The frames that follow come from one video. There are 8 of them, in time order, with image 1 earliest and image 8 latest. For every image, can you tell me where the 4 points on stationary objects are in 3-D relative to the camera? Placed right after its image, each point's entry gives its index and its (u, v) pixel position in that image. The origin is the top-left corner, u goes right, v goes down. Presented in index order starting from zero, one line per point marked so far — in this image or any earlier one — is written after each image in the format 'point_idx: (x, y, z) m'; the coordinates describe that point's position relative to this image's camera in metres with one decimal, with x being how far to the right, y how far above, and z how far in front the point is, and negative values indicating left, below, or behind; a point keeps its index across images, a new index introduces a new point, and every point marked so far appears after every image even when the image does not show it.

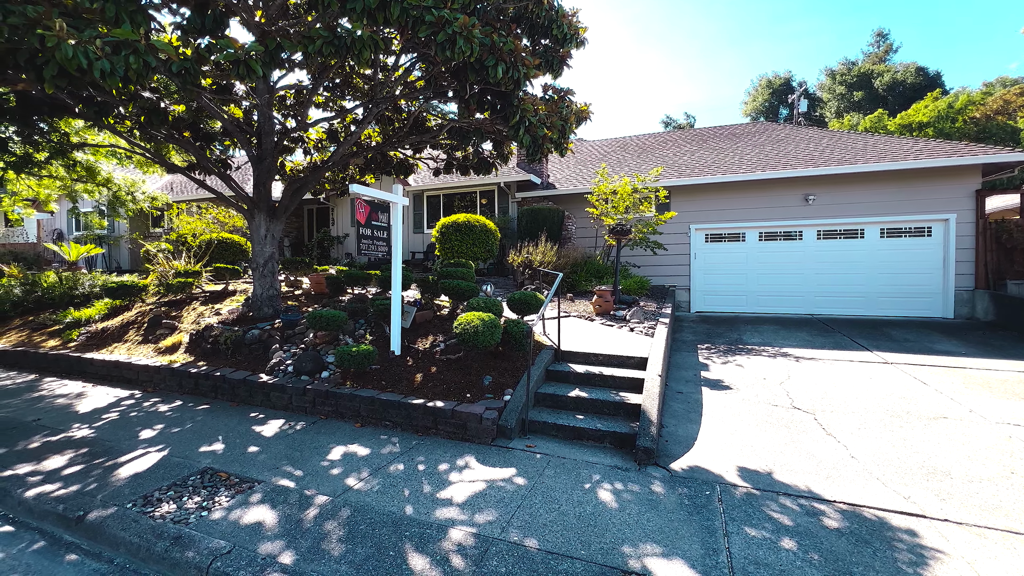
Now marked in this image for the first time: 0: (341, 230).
0: (-5.4, +1.8, +13.8) m
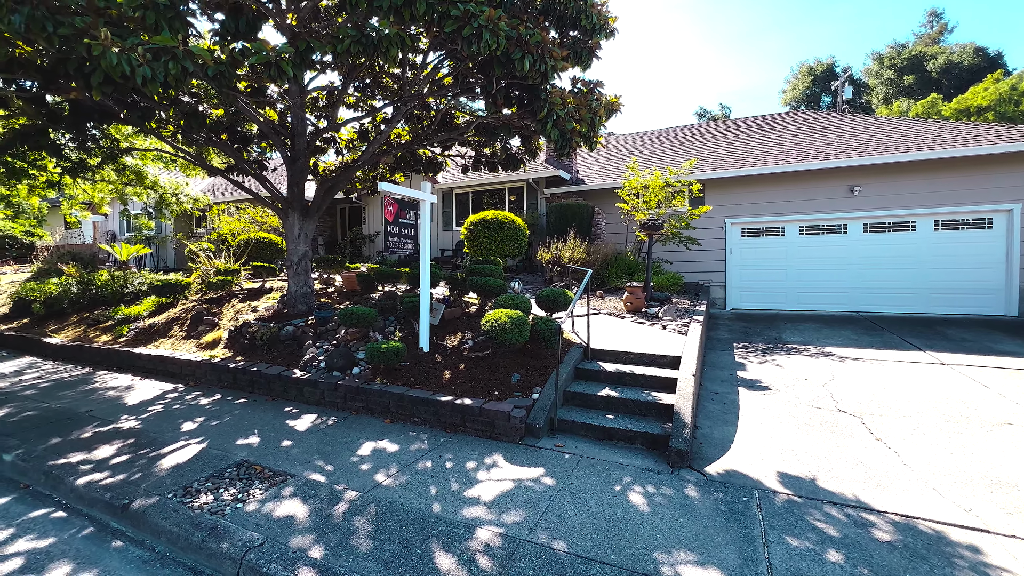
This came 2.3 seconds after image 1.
0: (-4.5, +1.9, +14.1) m
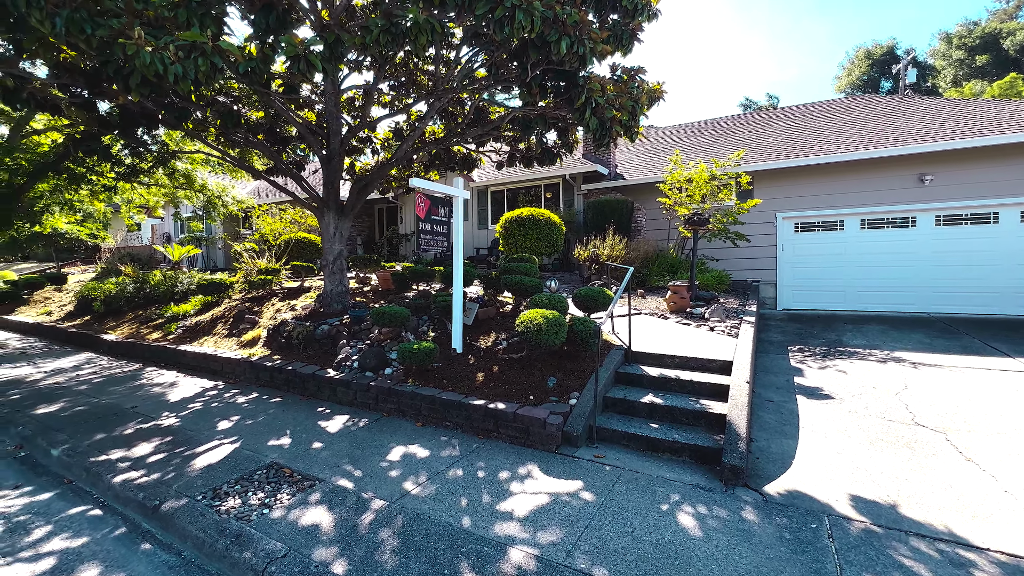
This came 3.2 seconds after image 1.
0: (-3.4, +1.9, +14.2) m
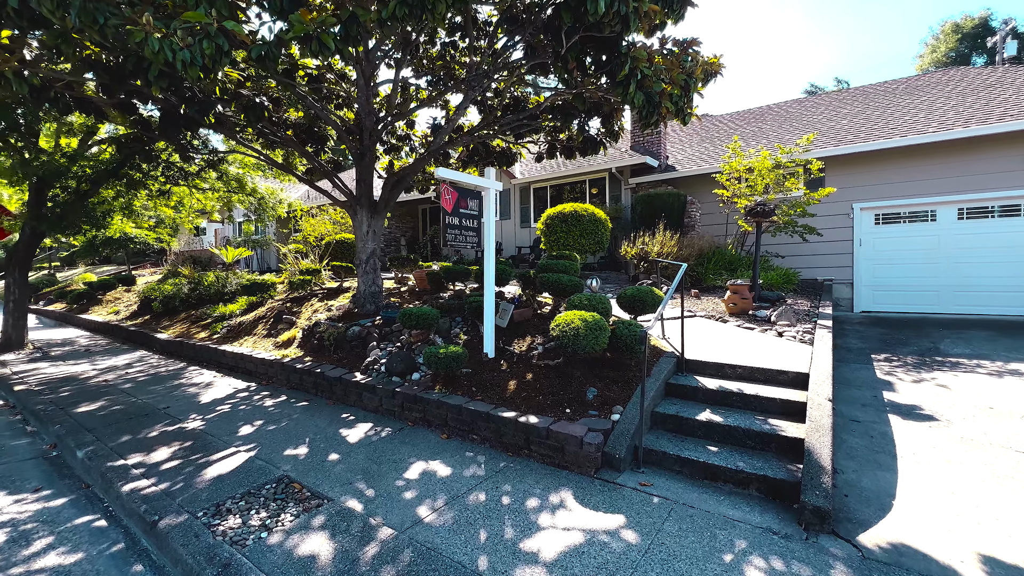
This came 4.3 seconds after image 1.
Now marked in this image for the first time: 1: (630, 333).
0: (-2.0, +1.9, +14.0) m
1: (+1.0, -0.4, +3.8) m
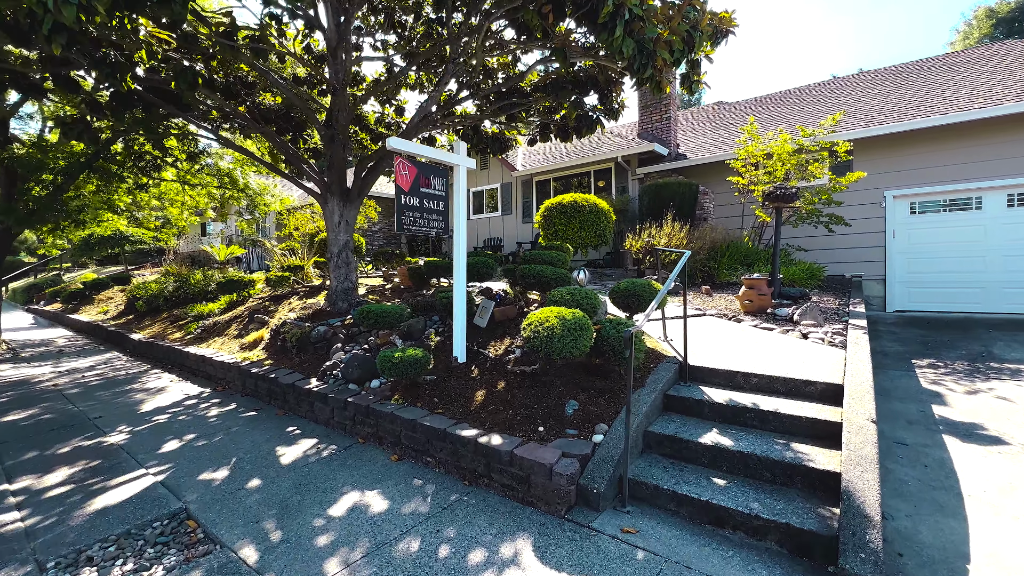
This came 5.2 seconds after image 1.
0: (-1.9, +1.9, +13.5) m
1: (+0.8, -0.3, +3.1) m
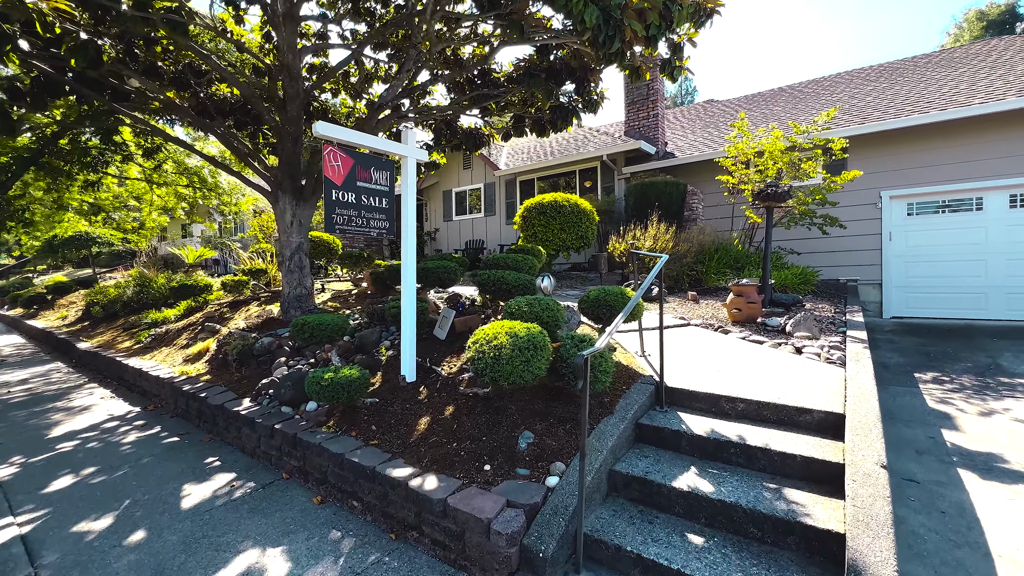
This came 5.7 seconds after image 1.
0: (-2.4, +1.8, +13.0) m
1: (+0.4, -0.4, +2.7) m
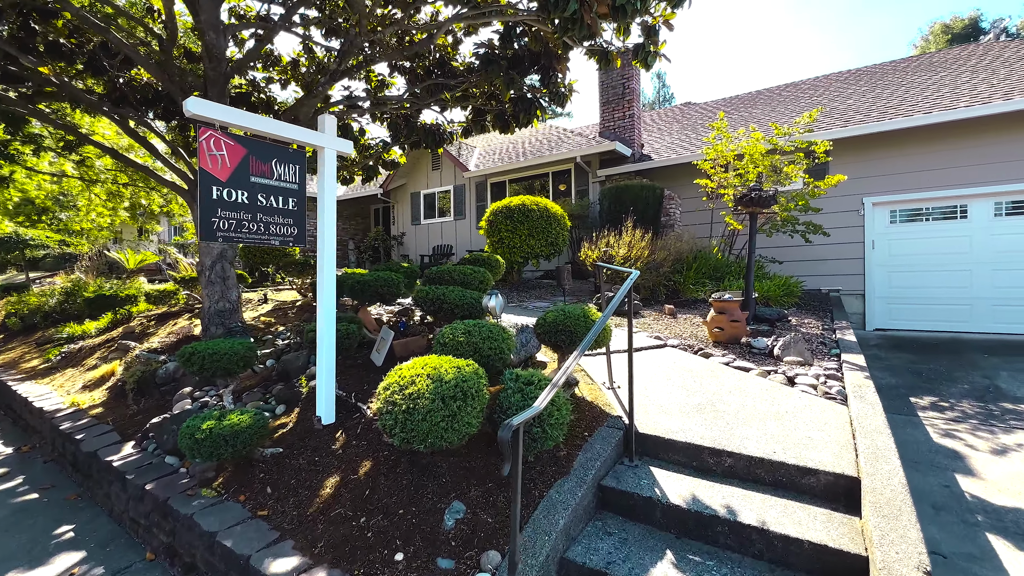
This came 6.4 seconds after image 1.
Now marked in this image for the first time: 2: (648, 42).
0: (-3.1, +1.6, +12.3) m
1: (+0.1, -0.5, +2.1) m
2: (+1.1, +2.0, +3.6) m
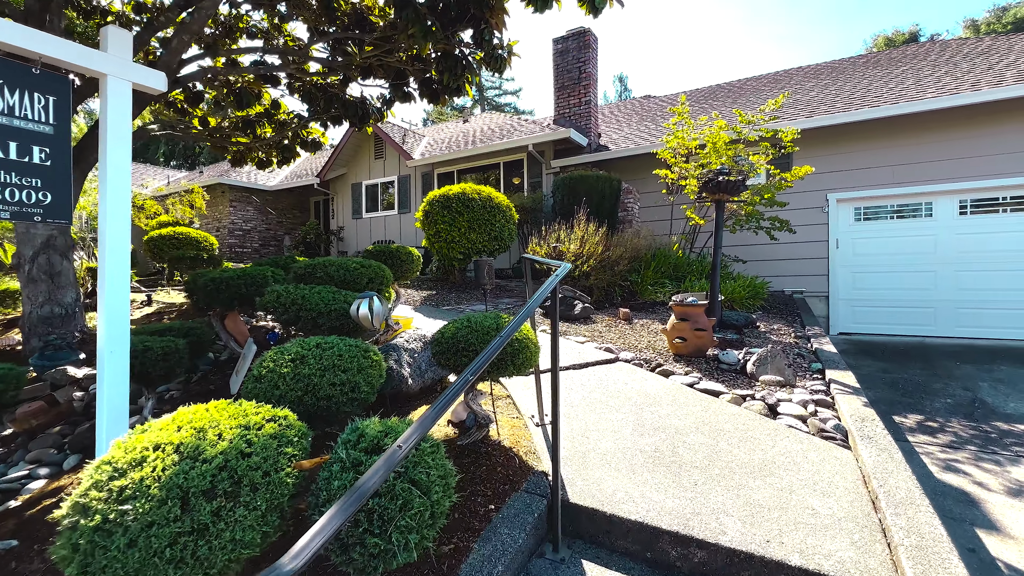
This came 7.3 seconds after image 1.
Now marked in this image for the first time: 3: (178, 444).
0: (-4.4, +1.6, +11.2) m
1: (-0.4, -0.5, +1.3) m
2: (+0.5, +2.0, +2.8) m
3: (-0.8, -0.4, +1.2) m
